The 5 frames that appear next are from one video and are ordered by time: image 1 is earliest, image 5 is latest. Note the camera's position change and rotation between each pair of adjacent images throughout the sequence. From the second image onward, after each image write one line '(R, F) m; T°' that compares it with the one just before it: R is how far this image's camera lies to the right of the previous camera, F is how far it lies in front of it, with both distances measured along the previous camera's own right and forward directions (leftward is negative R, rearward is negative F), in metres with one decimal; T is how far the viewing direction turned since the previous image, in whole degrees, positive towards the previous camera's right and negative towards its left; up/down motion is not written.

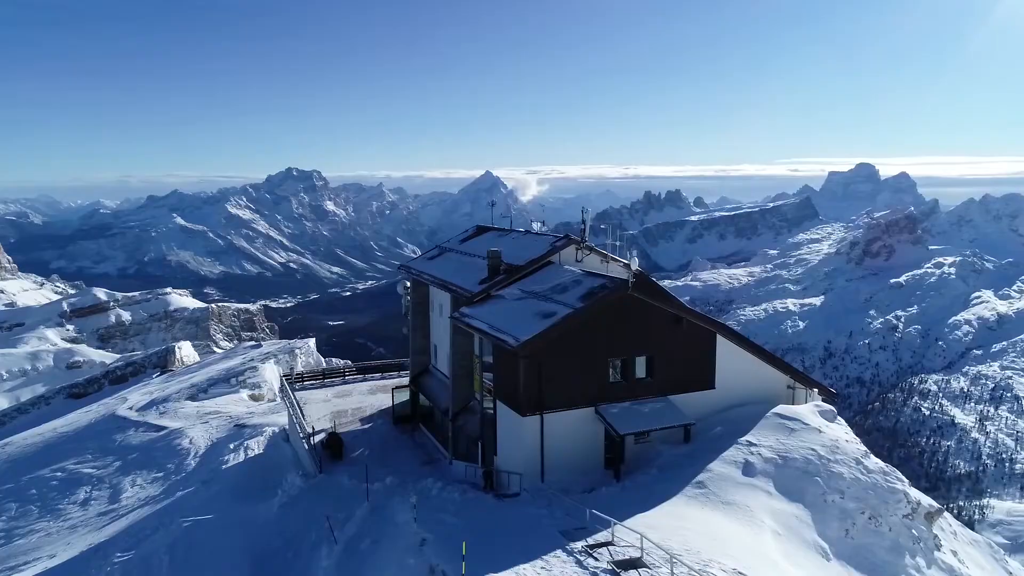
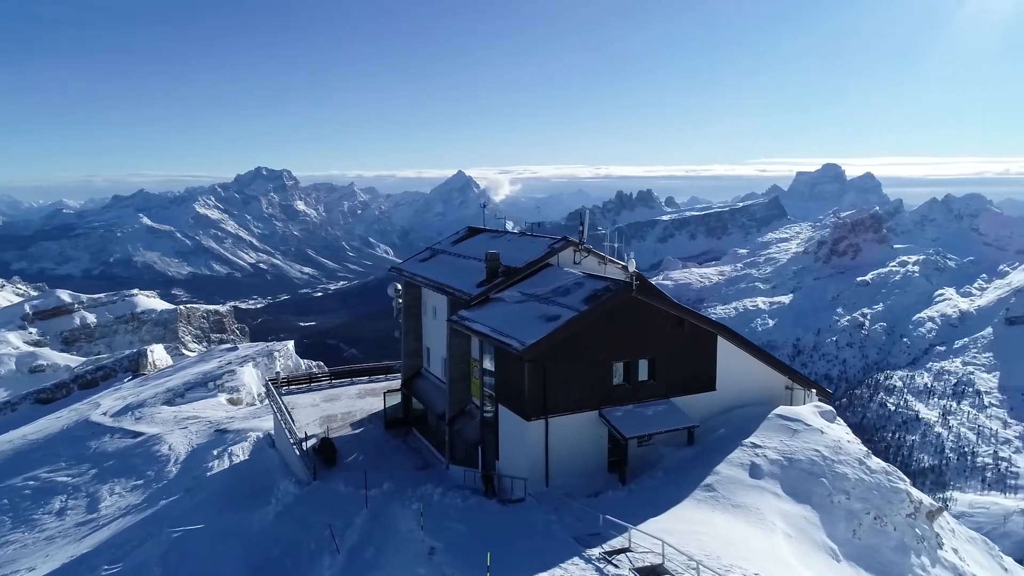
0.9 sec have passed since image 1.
(-0.7, +0.2) m; +2°
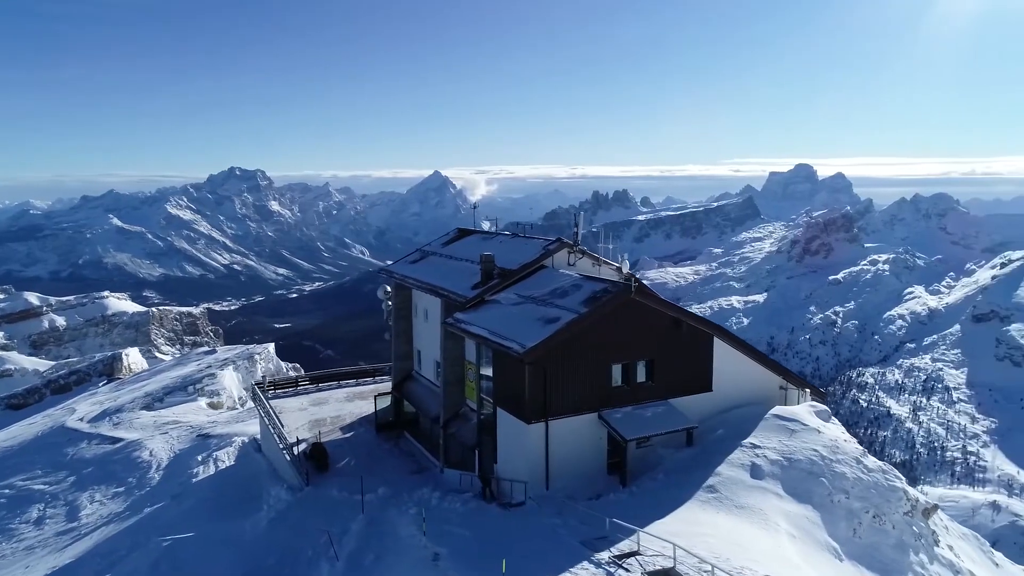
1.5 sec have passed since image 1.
(-0.5, +0.1) m; +2°
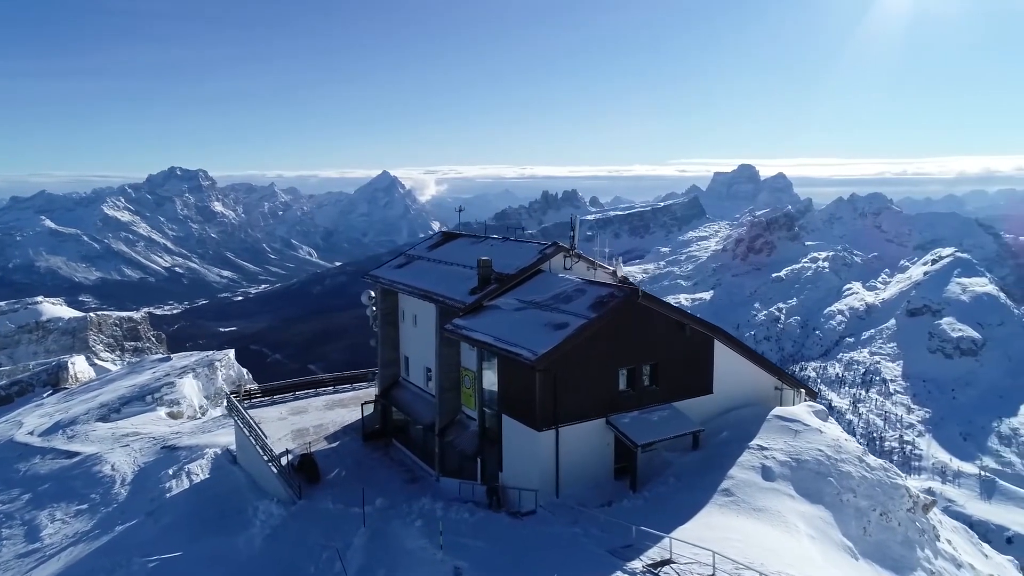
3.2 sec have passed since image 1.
(-1.3, +0.3) m; +4°
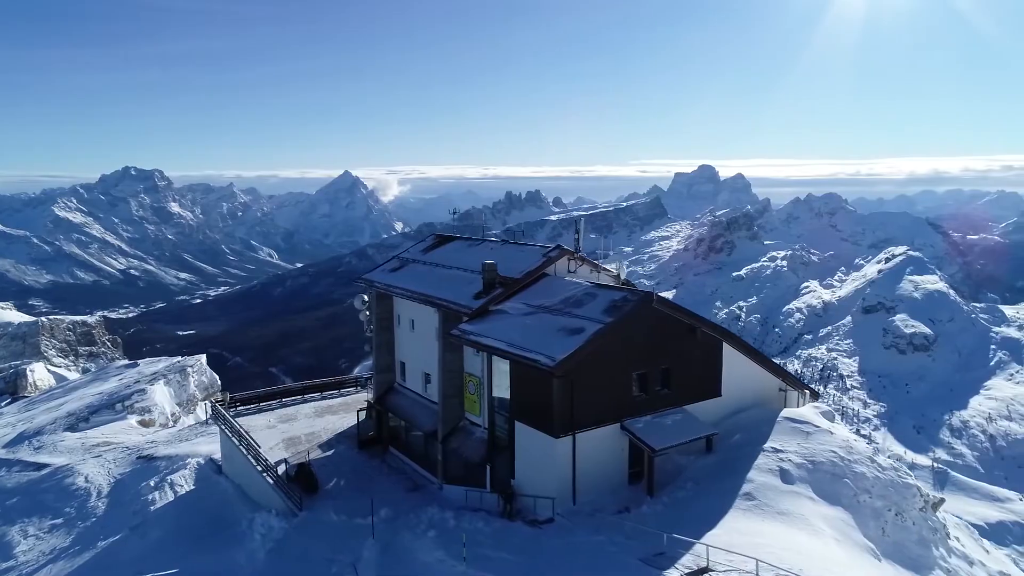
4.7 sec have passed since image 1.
(-1.1, +0.3) m; +3°
